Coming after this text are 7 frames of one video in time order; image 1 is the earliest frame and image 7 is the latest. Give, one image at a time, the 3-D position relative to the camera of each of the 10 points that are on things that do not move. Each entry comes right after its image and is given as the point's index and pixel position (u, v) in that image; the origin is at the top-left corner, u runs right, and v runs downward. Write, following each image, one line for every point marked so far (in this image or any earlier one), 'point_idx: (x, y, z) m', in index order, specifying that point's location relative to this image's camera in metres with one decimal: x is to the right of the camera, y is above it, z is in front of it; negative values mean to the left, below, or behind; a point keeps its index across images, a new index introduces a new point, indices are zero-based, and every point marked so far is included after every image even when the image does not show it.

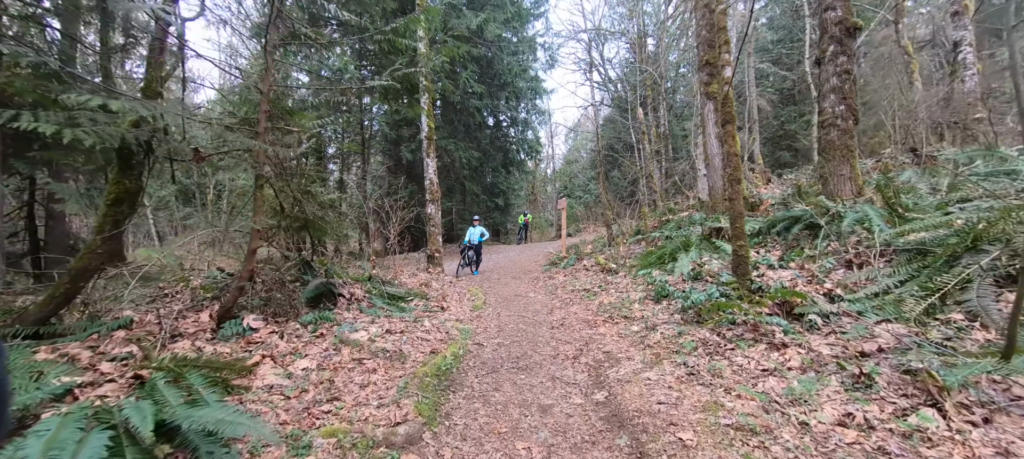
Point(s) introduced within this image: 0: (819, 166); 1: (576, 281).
0: (+6.0, +1.3, +8.3) m
1: (+1.6, -1.3, +10.7) m
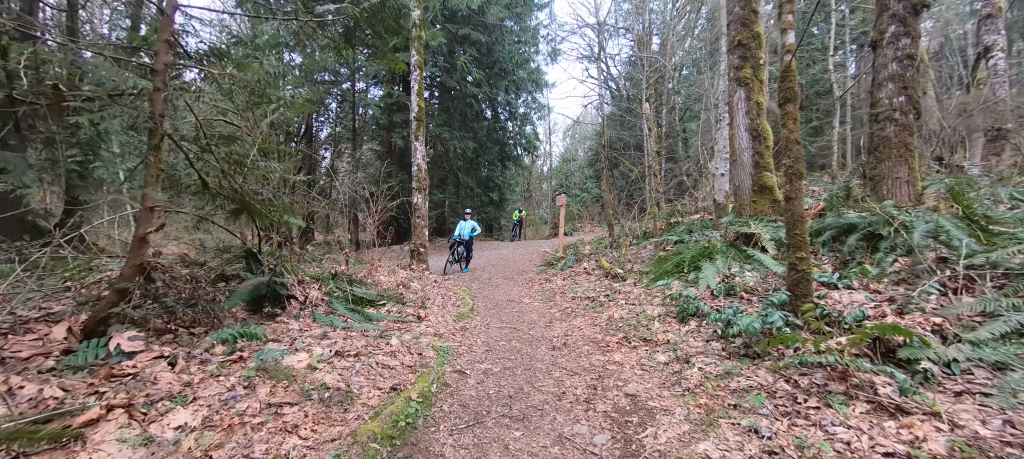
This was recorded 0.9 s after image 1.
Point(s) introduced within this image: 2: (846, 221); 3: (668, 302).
0: (+5.9, +1.1, +7.1) m
1: (+1.4, -1.3, +9.4) m
2: (+4.7, +0.1, +6.0) m
3: (+2.3, -1.1, +6.4) m
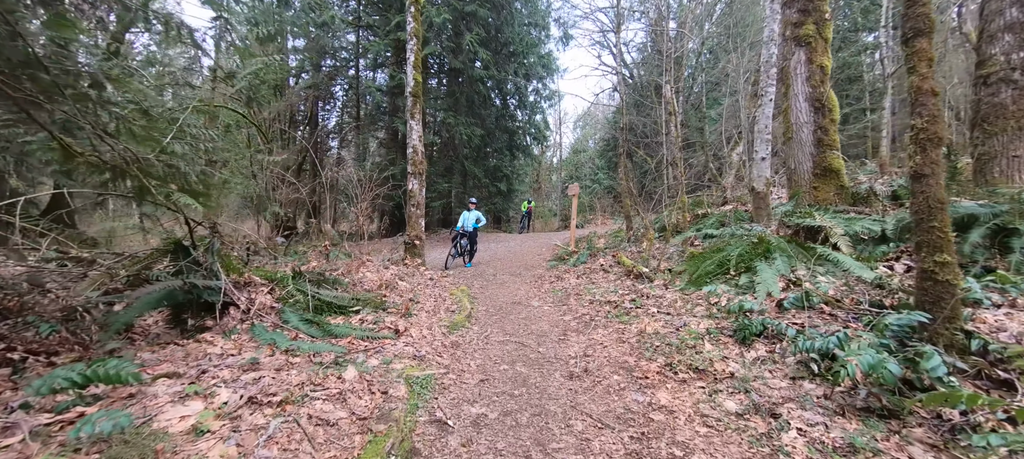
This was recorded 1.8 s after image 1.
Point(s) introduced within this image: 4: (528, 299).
0: (+6.0, +1.2, +5.6) m
1: (+1.6, -1.1, +8.0) m
2: (+4.7, +0.2, +4.5) m
3: (+2.4, -1.0, +5.0) m
4: (+0.3, -1.3, +8.1) m
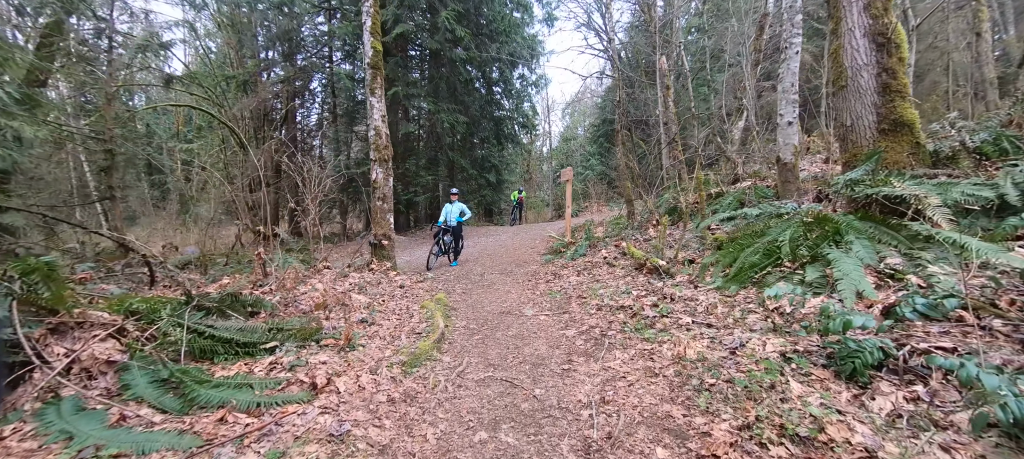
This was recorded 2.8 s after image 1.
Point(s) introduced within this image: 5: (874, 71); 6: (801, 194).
0: (+5.7, +1.5, +4.1) m
1: (+1.4, -0.9, +6.5) m
2: (+4.5, +0.5, +3.0) m
3: (+2.3, -0.8, +3.5) m
4: (+0.1, -1.2, +6.6) m
5: (+4.4, +2.0, +5.2) m
6: (+5.5, +0.7, +8.1) m
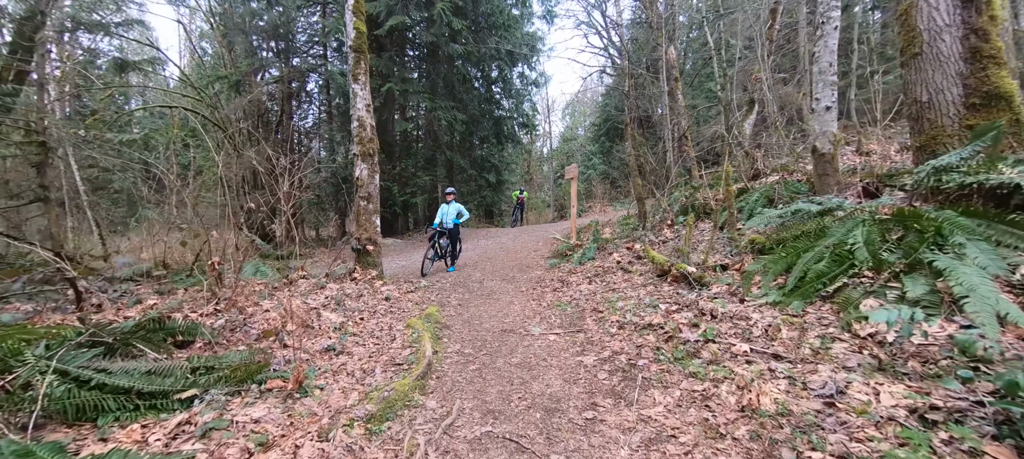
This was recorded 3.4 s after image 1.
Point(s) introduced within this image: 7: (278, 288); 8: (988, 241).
0: (+5.8, +1.6, +3.1) m
1: (+1.4, -1.0, +5.5) m
2: (+4.6, +0.5, +2.0) m
3: (+2.3, -0.8, +2.5) m
4: (+0.1, -1.2, +5.6) m
5: (+4.4, +2.0, +4.2) m
6: (+5.6, +0.7, +7.2) m
7: (-3.5, -0.9, +6.3) m
8: (+3.5, -0.1, +3.1) m
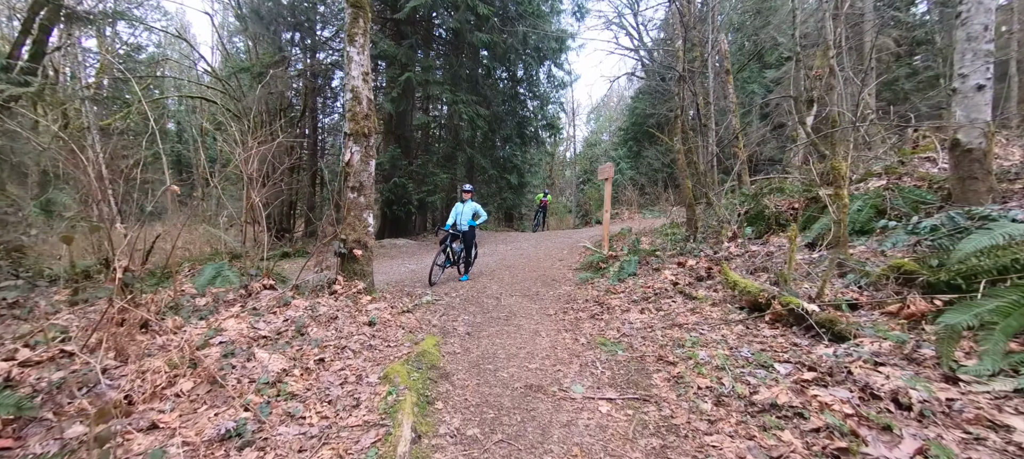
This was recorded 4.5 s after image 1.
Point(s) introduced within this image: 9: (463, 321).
0: (+6.0, +1.3, +1.1) m
1: (+1.7, -1.1, +3.8) m
2: (+4.7, +0.3, +0.1) m
3: (+2.4, -0.9, +0.7) m
4: (+0.4, -1.3, +3.9) m
5: (+4.8, +1.7, +2.4) m
6: (+6.0, +0.4, +5.2) m
7: (-3.2, -0.8, +4.7) m
8: (+3.7, -0.3, +1.2) m
9: (-0.6, -1.2, +5.6) m
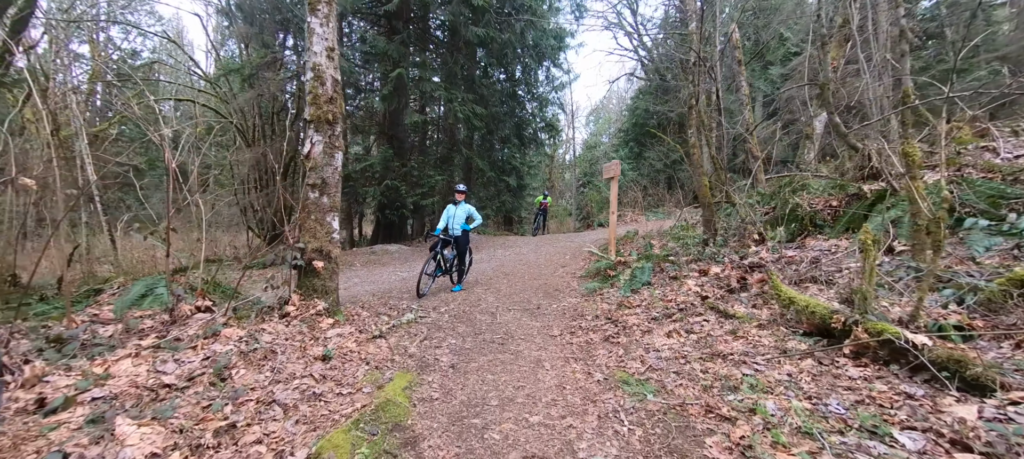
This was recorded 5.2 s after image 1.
0: (+5.9, +1.3, +0.1) m
1: (+1.6, -1.1, +2.7) m
2: (+4.7, +0.3, -0.9) m
3: (+2.4, -0.9, -0.4) m
4: (+0.4, -1.3, +2.8) m
5: (+4.7, +1.8, +1.3) m
6: (+5.9, +0.4, +4.2) m
7: (-3.2, -0.9, +3.7) m
8: (+3.6, -0.3, +0.2) m
9: (-0.7, -1.3, +4.5) m
